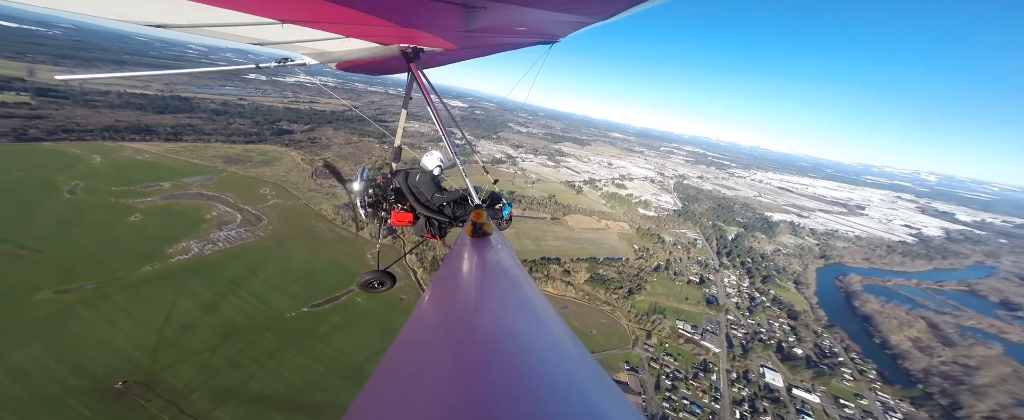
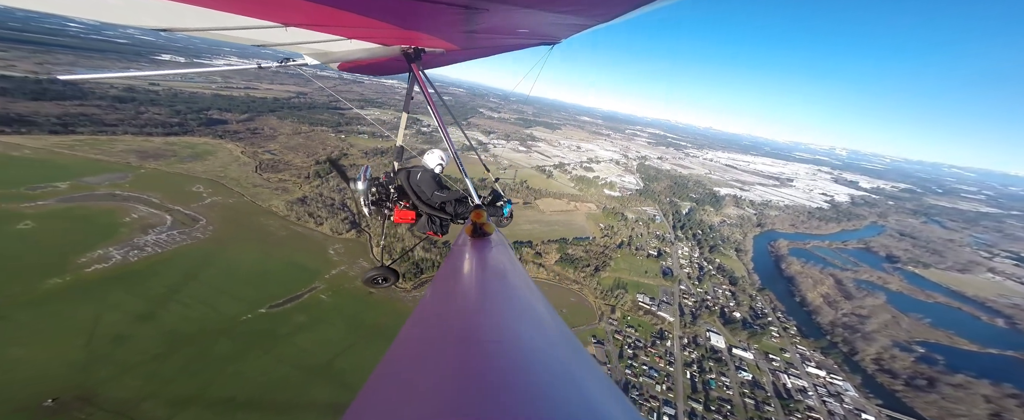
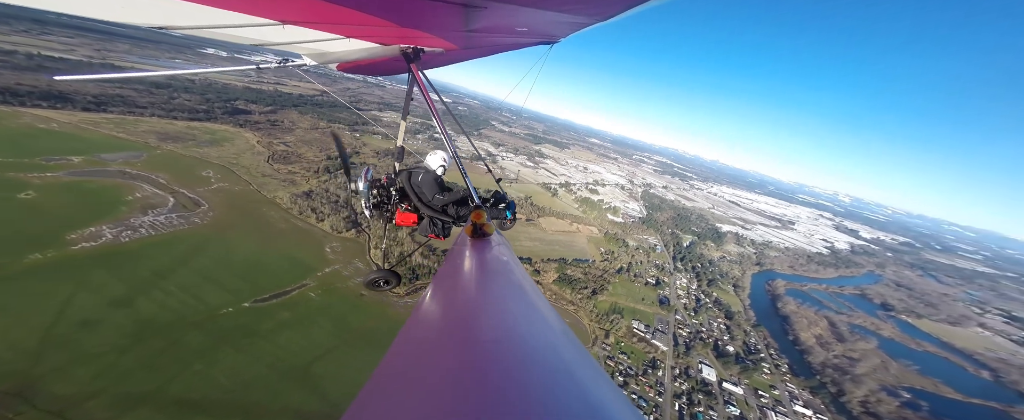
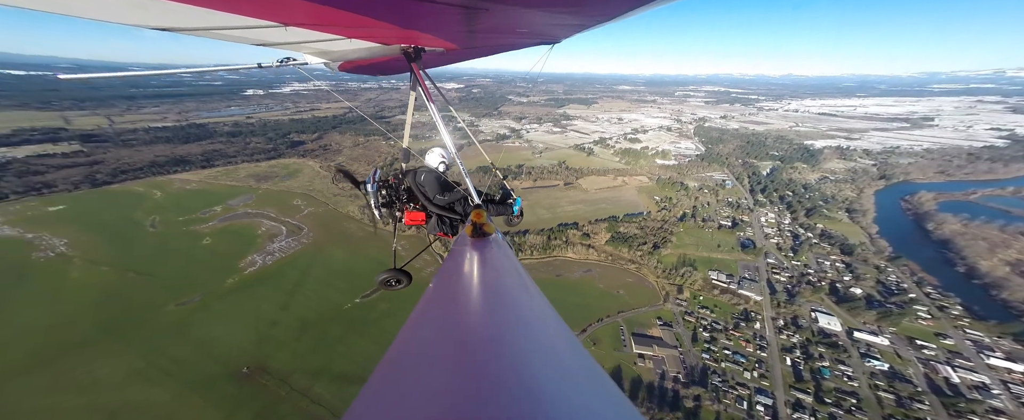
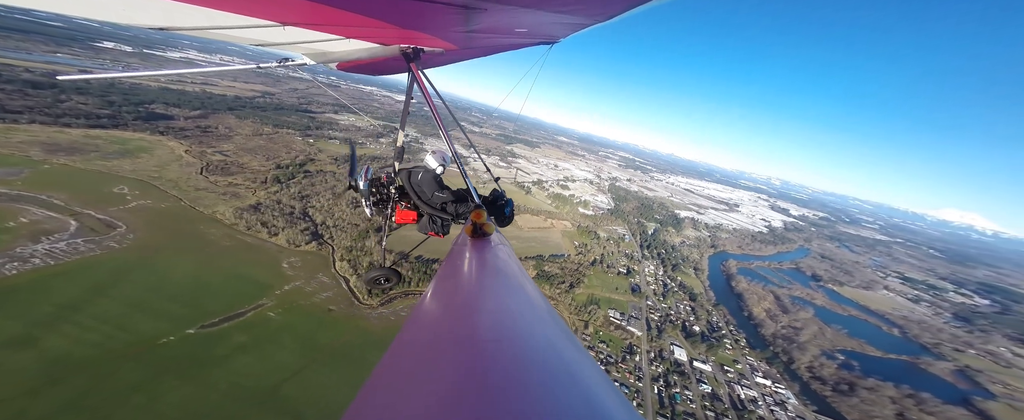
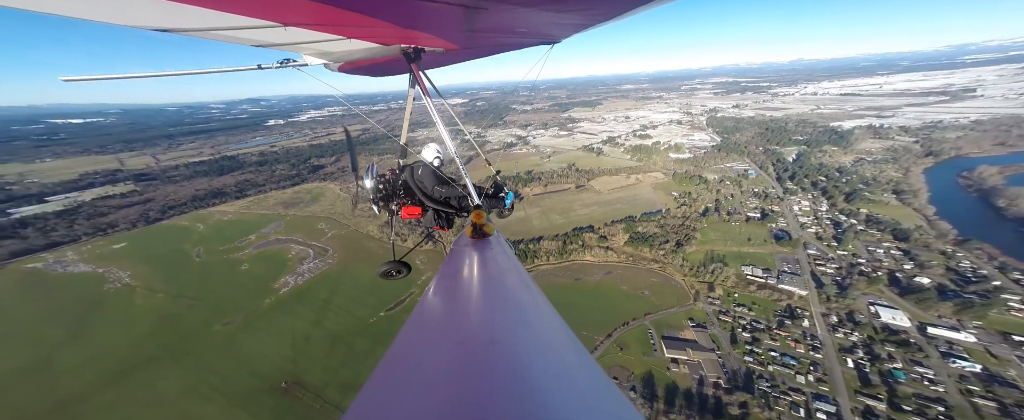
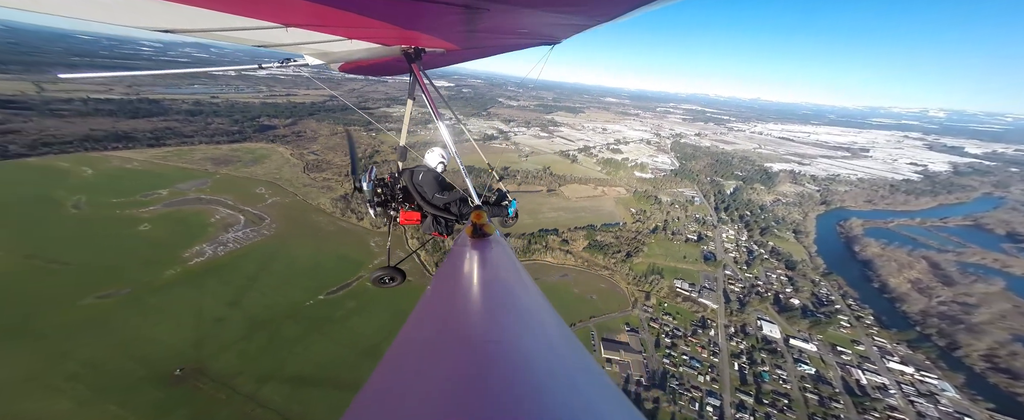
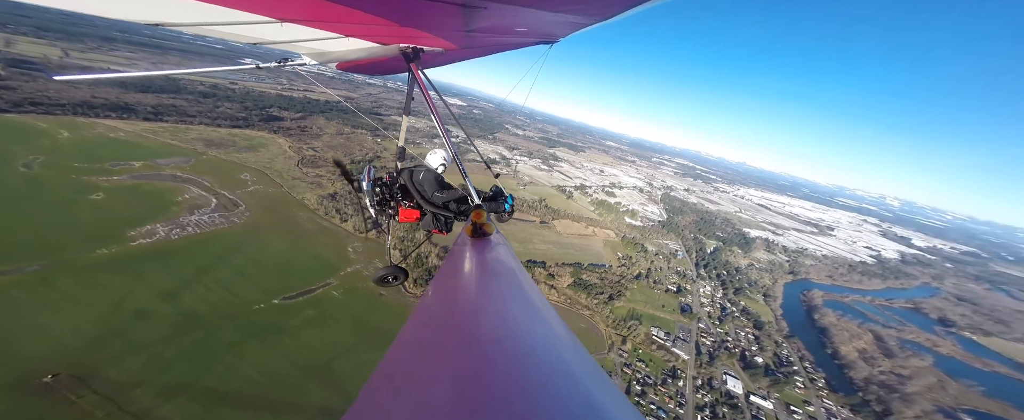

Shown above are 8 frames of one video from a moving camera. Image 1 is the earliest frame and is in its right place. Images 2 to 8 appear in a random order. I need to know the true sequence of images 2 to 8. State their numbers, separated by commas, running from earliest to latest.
8, 3, 5, 2, 7, 4, 6
